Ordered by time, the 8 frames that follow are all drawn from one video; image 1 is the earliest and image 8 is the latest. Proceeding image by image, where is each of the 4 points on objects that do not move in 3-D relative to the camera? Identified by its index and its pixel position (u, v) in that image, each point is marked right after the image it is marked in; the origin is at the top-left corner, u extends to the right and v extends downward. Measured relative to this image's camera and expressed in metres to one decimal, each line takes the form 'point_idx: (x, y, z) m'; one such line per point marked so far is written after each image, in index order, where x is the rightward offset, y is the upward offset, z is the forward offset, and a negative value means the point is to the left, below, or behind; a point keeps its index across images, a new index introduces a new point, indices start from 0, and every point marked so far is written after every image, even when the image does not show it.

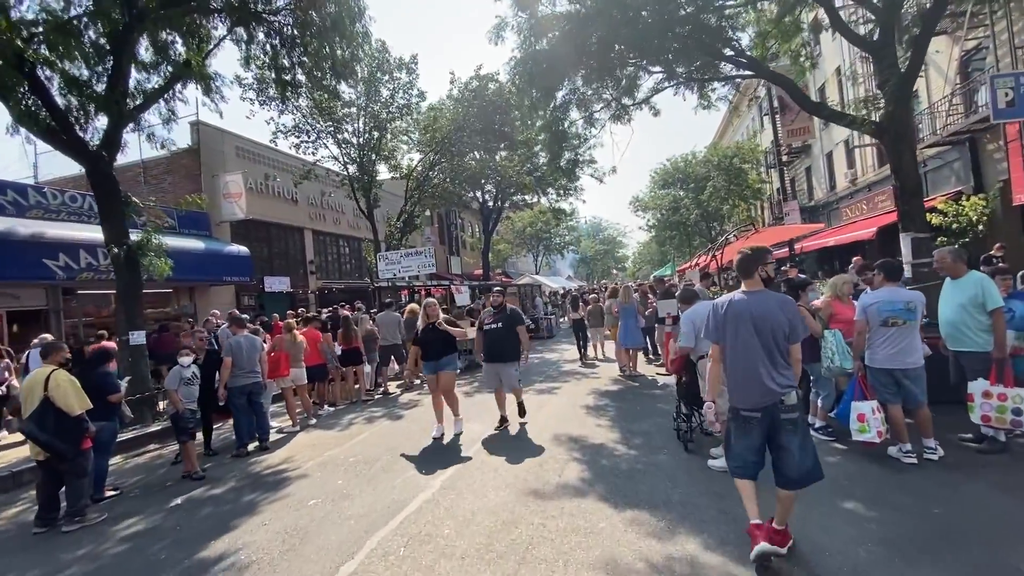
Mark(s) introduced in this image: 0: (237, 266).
0: (-9.9, +0.8, +17.1) m
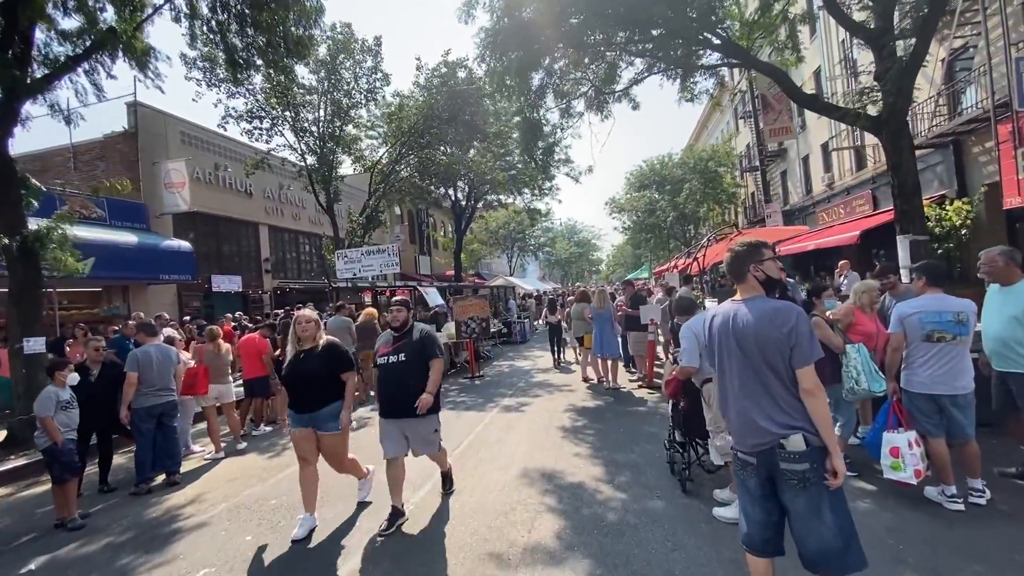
0: (-10.9, +0.8, +15.4) m
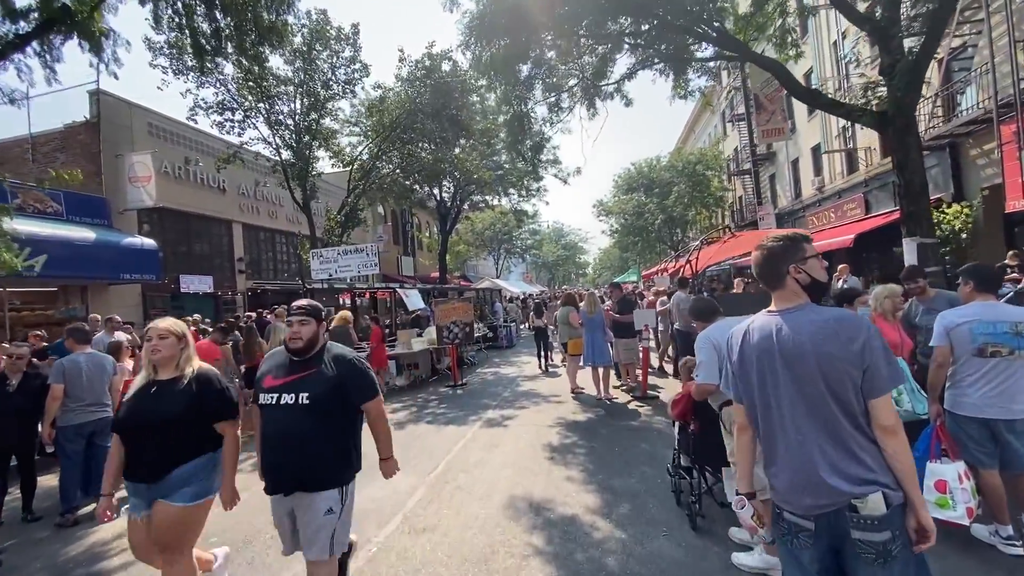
0: (-11.3, +0.8, +14.4) m
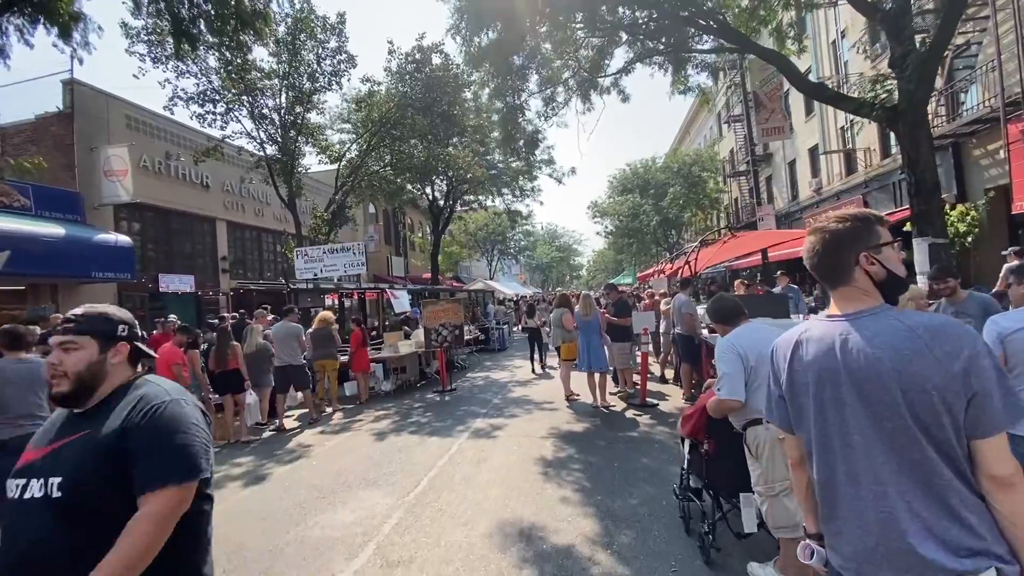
0: (-11.5, +0.8, +13.8) m
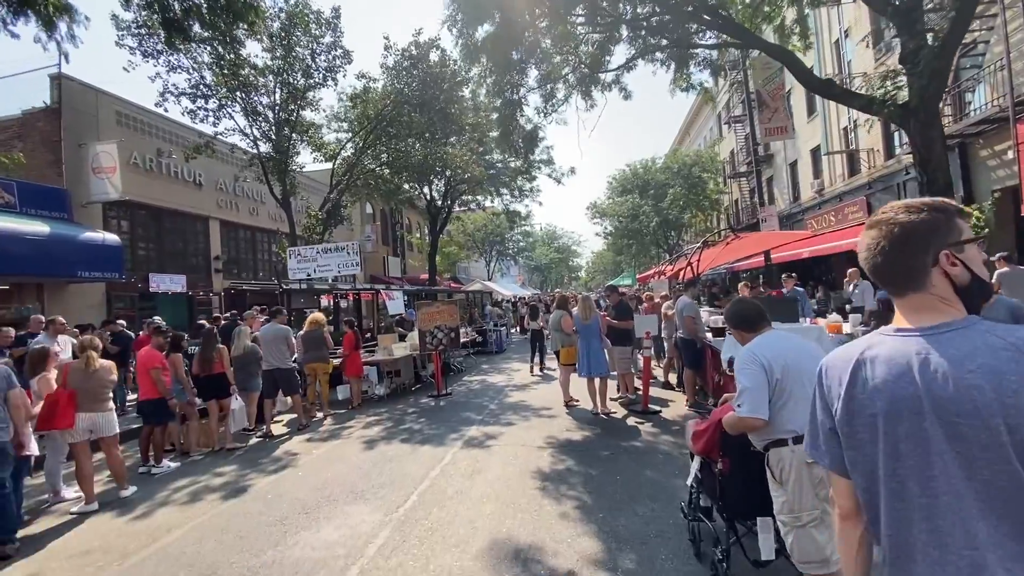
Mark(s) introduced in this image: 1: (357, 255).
0: (-11.6, +0.8, +13.4) m
1: (-4.5, +1.0, +13.9) m
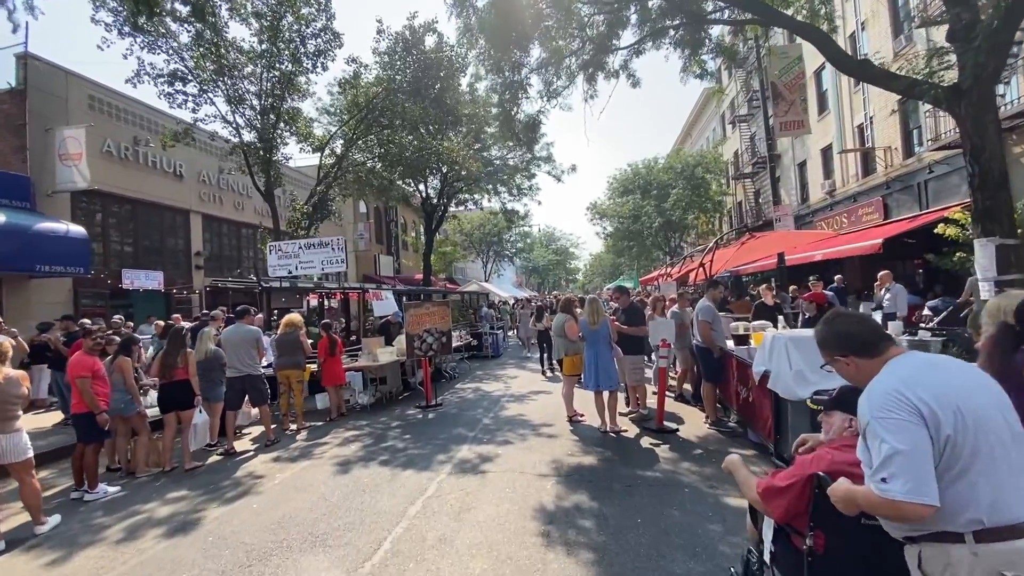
0: (-11.6, +0.9, +12.4) m
1: (-4.5, +1.0, +12.9) m
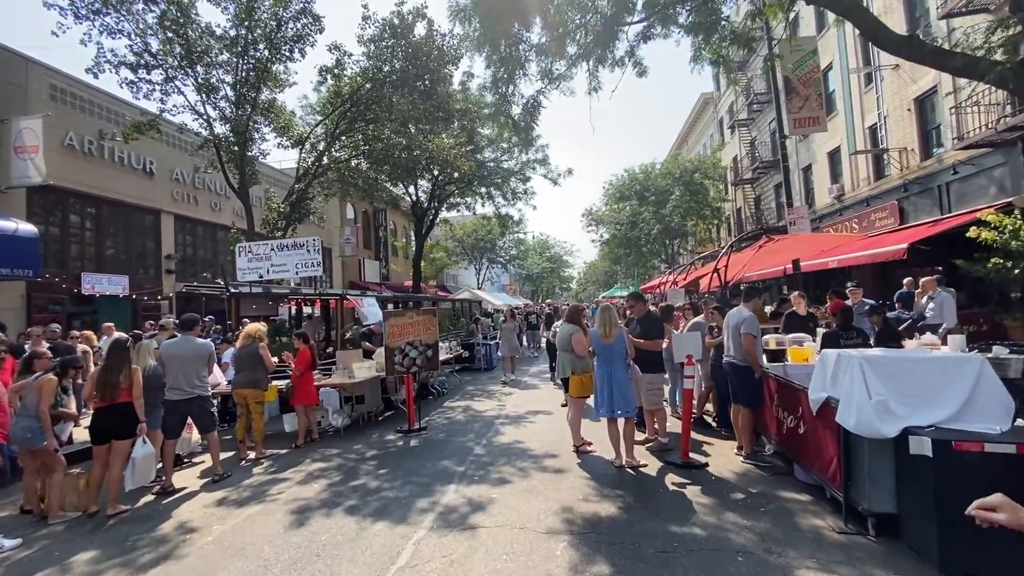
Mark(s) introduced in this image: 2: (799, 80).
0: (-11.7, +0.8, +11.1) m
1: (-4.7, +0.8, +11.7) m
2: (+8.0, +5.8, +13.4) m
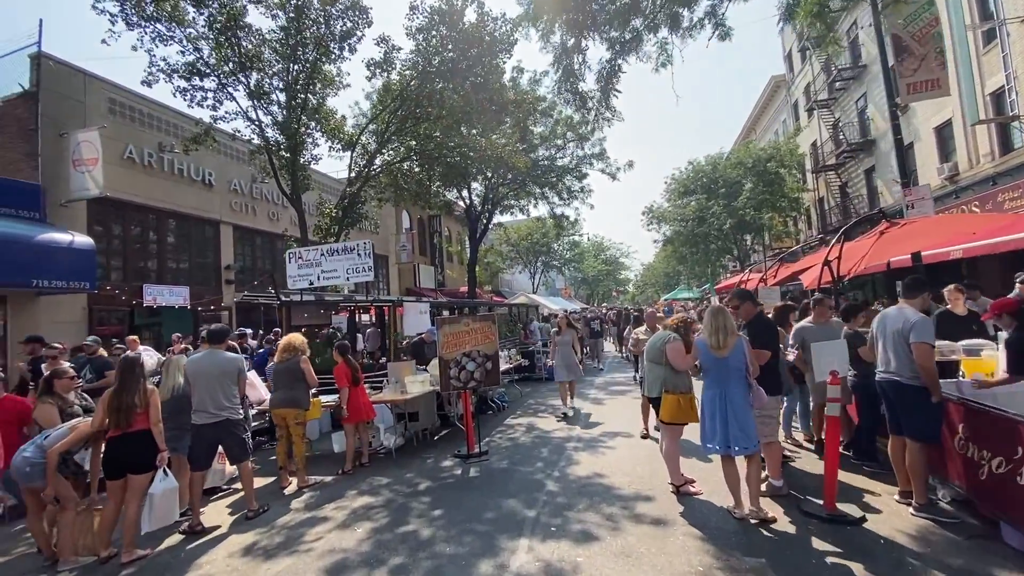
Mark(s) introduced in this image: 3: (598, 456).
0: (-10.3, +0.5, +11.1) m
1: (-3.2, +0.7, +11.0) m
2: (+9.4, +5.9, +11.3) m
3: (+1.2, -2.3, +6.5) m
